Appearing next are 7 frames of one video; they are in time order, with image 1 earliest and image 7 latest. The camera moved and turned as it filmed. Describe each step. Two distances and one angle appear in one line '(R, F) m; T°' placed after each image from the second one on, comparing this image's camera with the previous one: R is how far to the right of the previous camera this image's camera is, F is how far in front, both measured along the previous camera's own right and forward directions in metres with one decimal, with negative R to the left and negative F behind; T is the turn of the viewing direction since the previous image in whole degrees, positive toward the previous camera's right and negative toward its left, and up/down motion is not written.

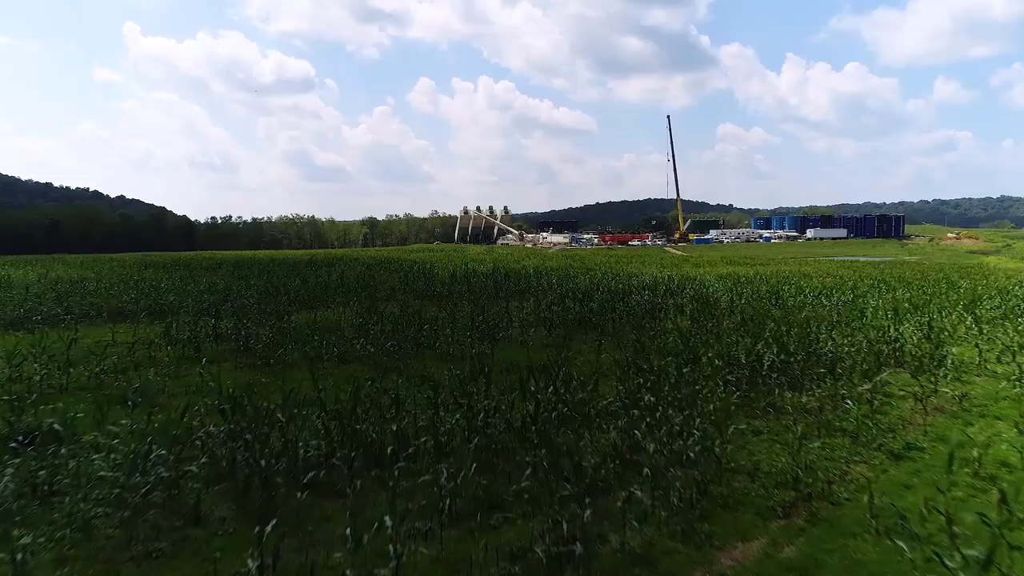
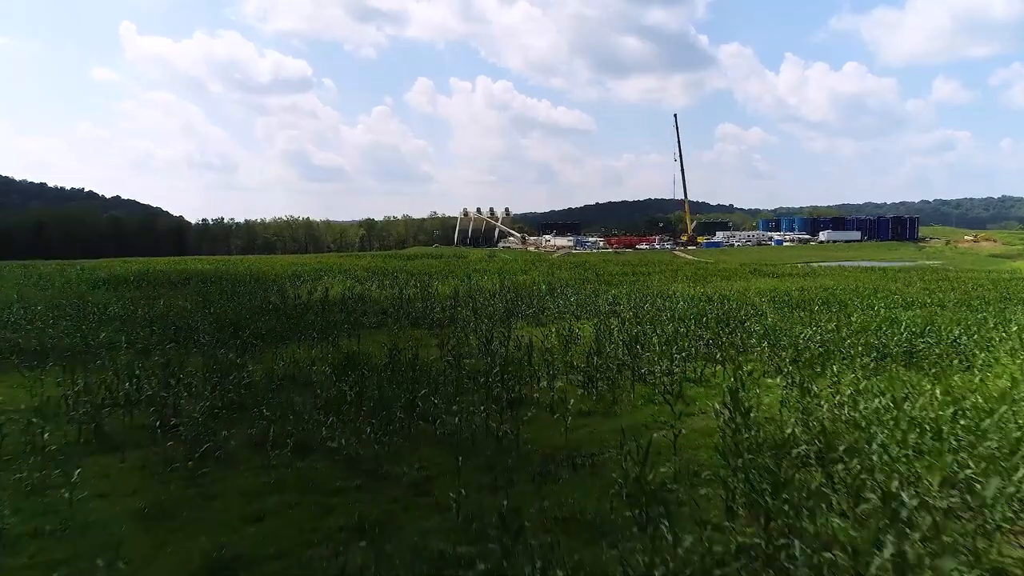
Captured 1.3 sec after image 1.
(-0.2, +2.8) m; 0°
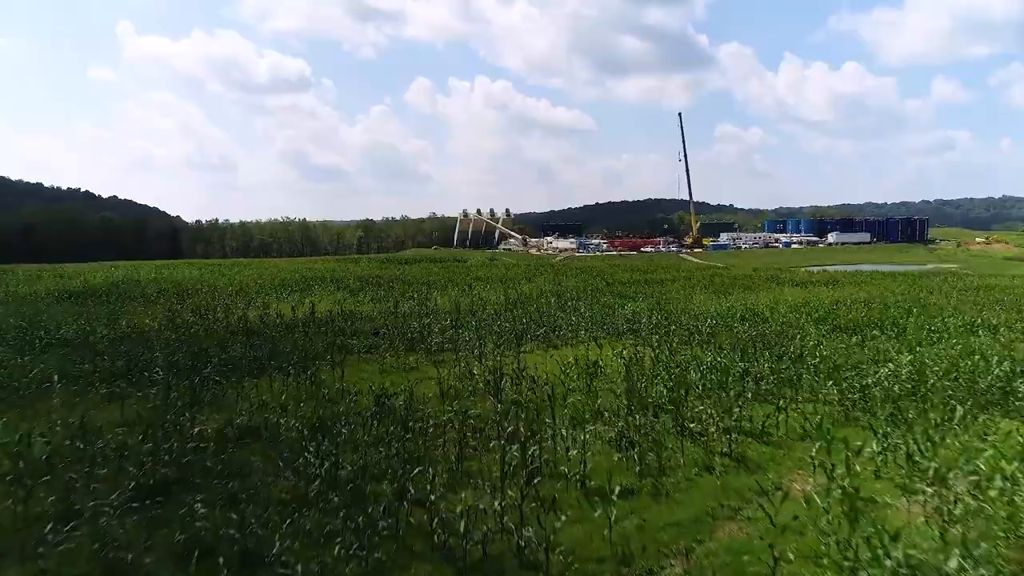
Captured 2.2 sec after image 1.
(-0.1, +1.8) m; 0°
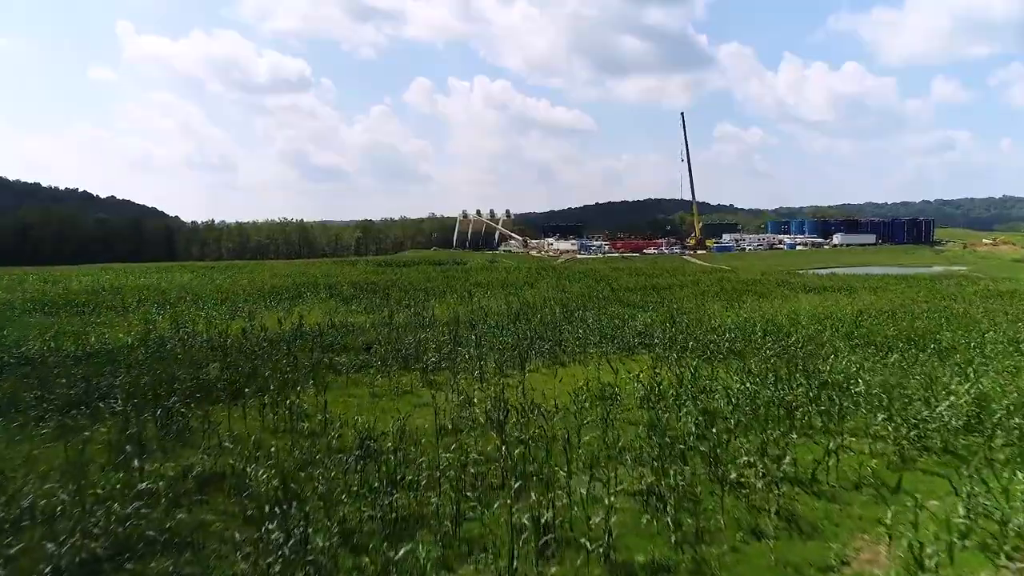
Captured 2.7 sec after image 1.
(0.0, +1.1) m; 0°
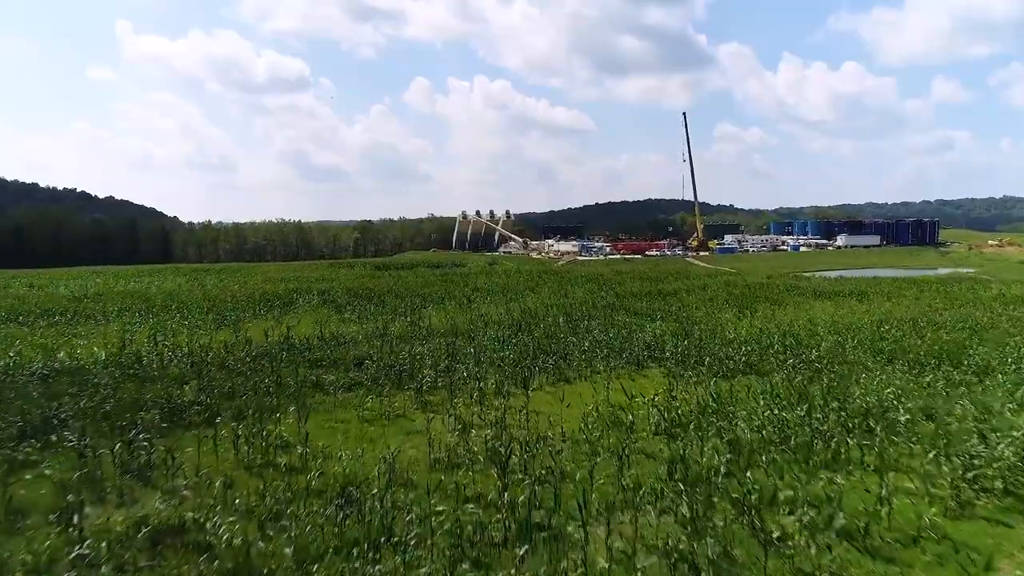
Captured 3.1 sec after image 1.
(0.0, +0.9) m; 0°
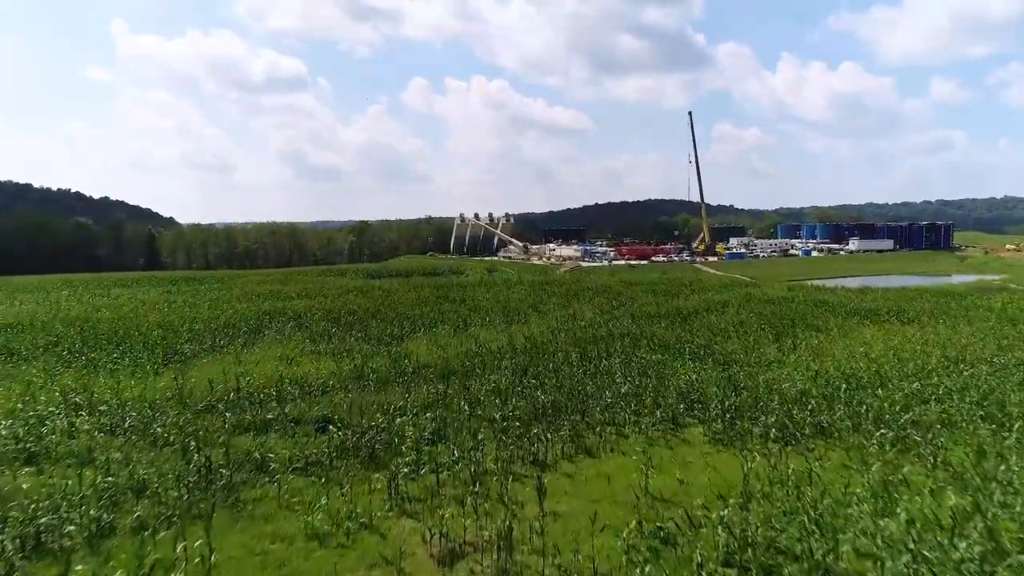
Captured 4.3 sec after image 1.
(-0.1, +2.7) m; 0°
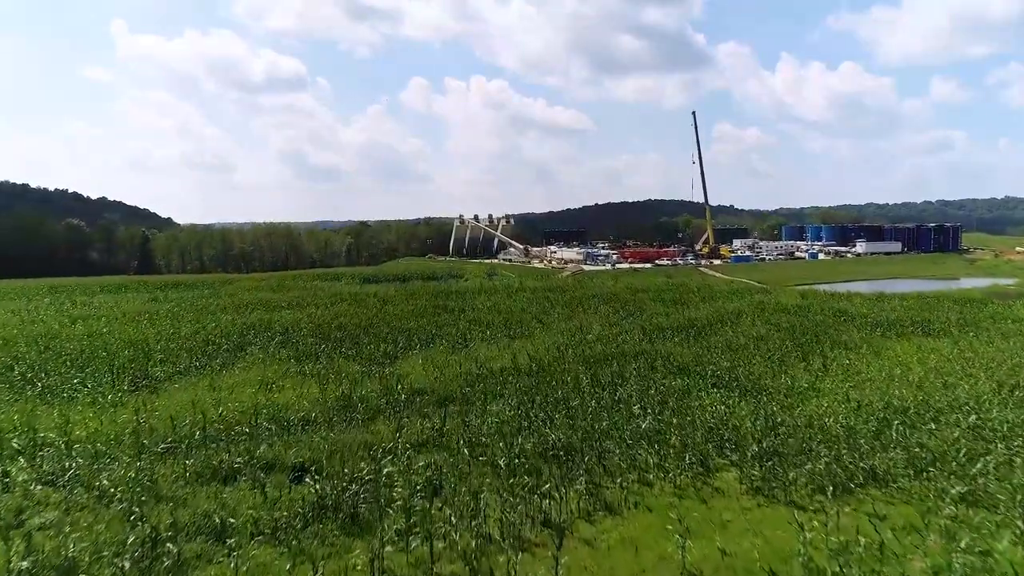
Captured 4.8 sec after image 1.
(-0.1, +1.4) m; 0°
